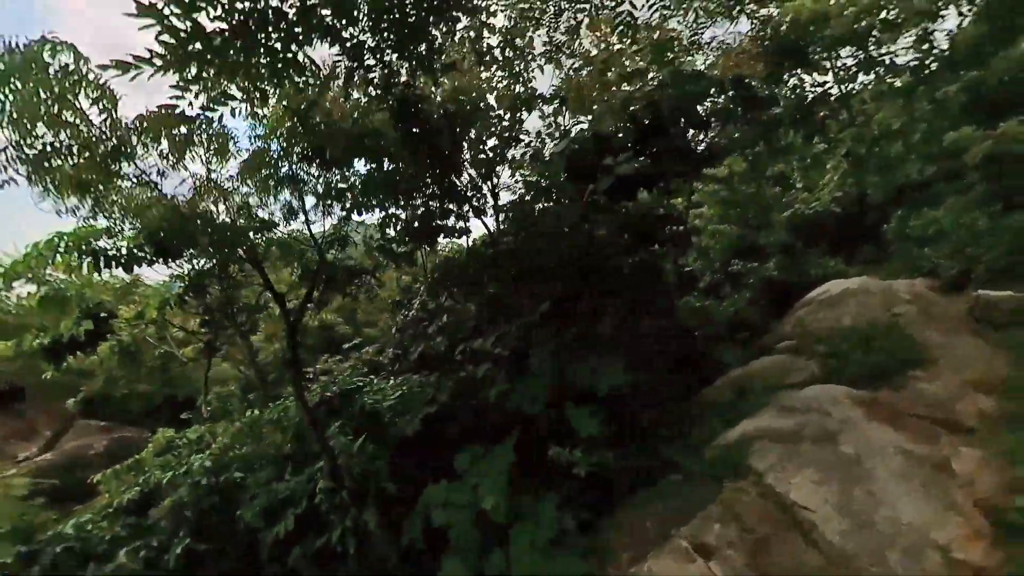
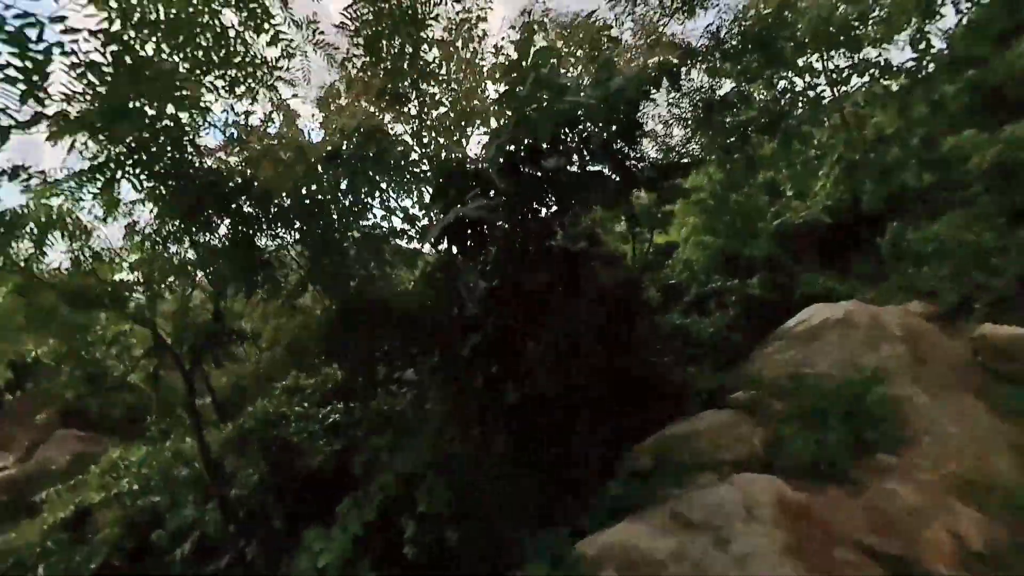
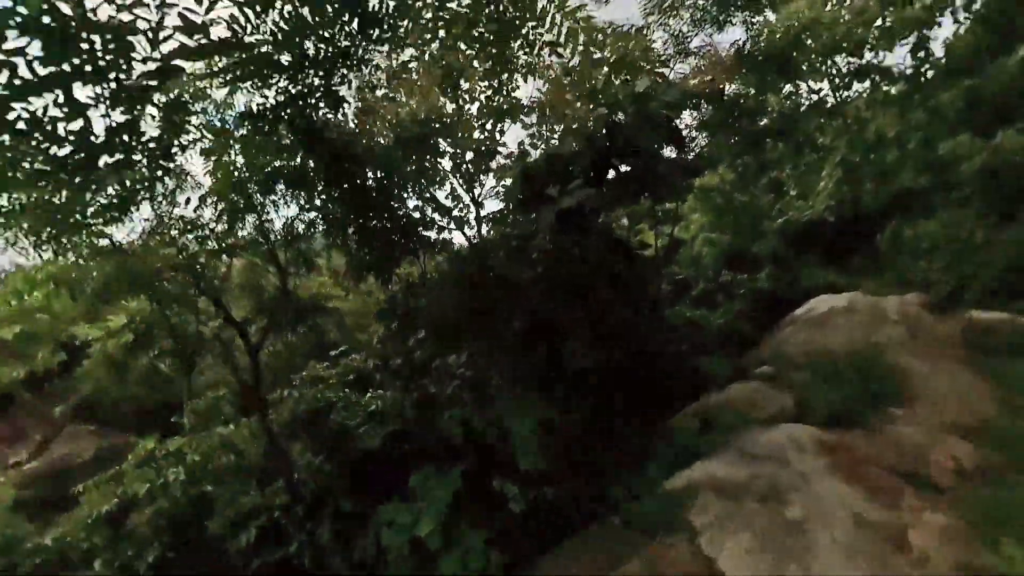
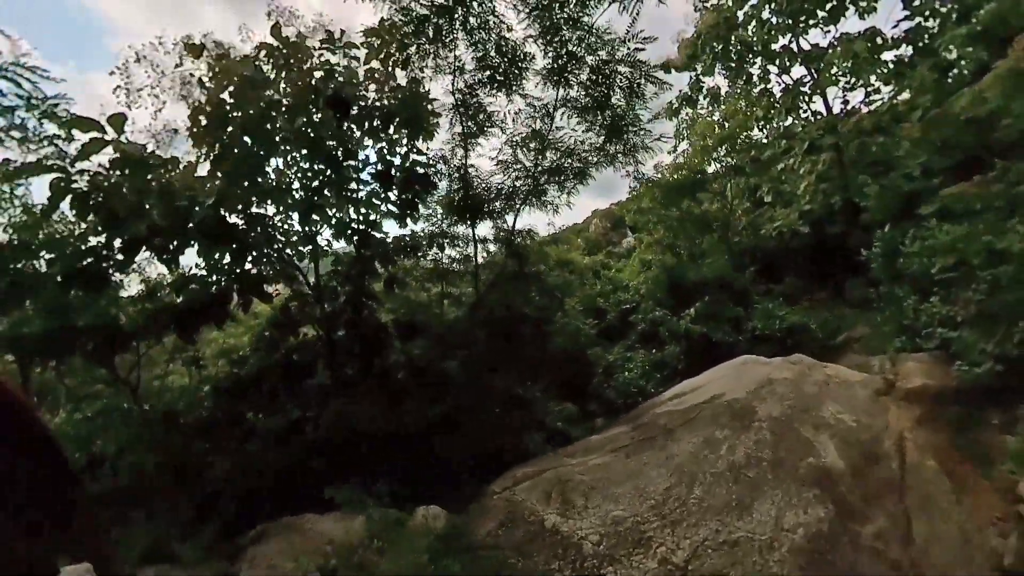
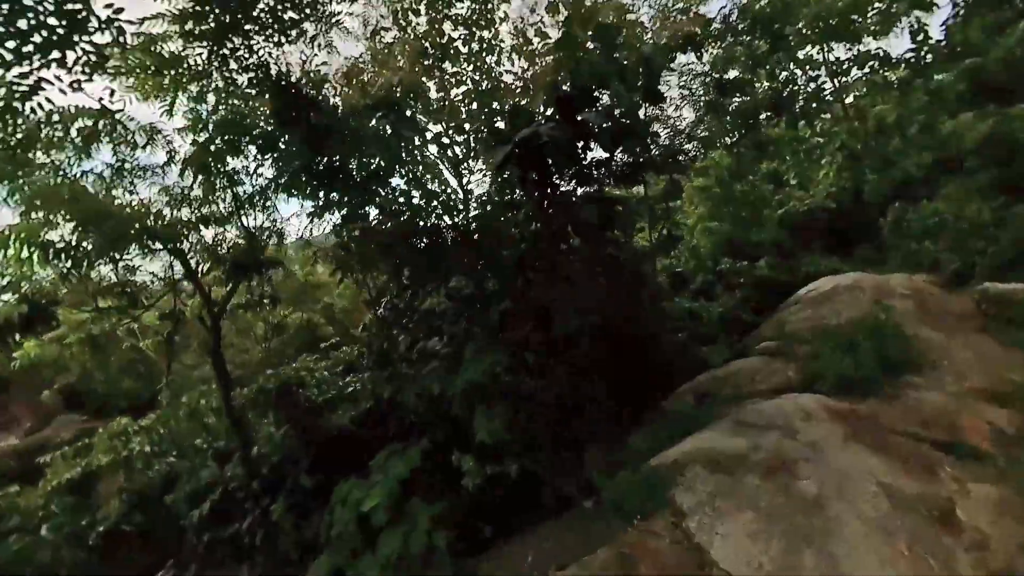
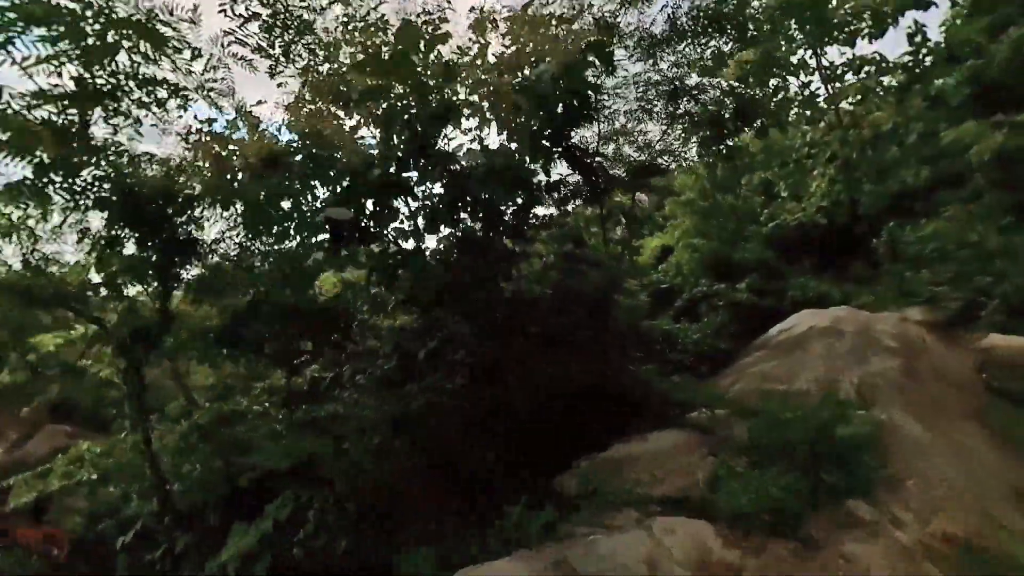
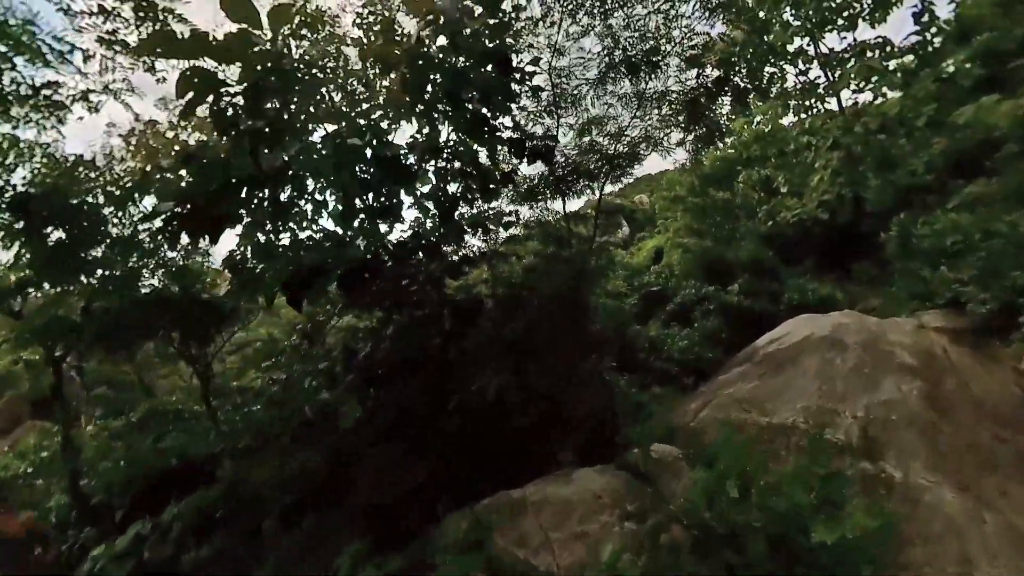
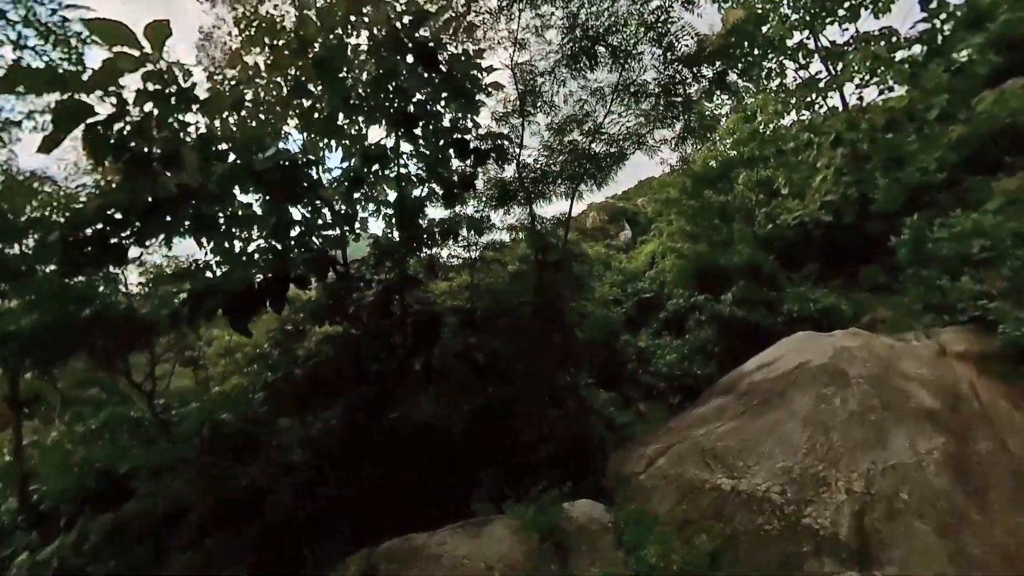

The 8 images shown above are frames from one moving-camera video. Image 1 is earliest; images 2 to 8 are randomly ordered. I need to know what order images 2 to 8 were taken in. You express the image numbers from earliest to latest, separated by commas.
3, 5, 2, 6, 7, 8, 4
